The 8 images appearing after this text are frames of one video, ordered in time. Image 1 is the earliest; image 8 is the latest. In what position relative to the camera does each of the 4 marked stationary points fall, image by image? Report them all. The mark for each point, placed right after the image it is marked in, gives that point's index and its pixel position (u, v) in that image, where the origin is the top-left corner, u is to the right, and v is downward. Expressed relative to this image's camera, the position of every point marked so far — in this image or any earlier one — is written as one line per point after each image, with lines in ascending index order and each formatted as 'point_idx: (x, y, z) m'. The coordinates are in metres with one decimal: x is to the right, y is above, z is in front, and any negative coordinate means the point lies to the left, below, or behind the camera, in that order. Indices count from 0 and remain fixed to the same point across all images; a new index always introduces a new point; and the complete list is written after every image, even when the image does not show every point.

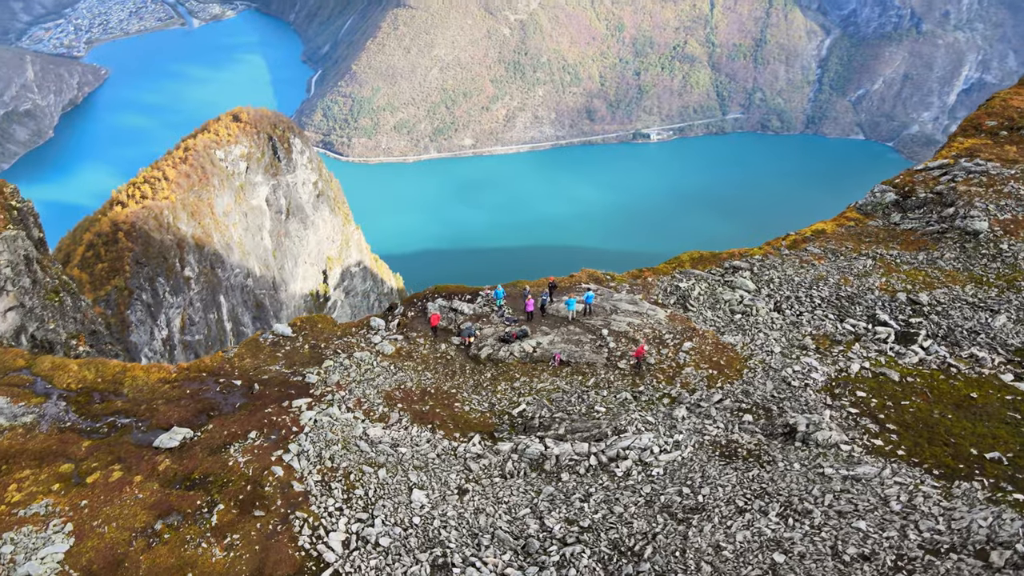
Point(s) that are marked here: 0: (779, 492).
0: (+4.2, -3.2, +11.9) m
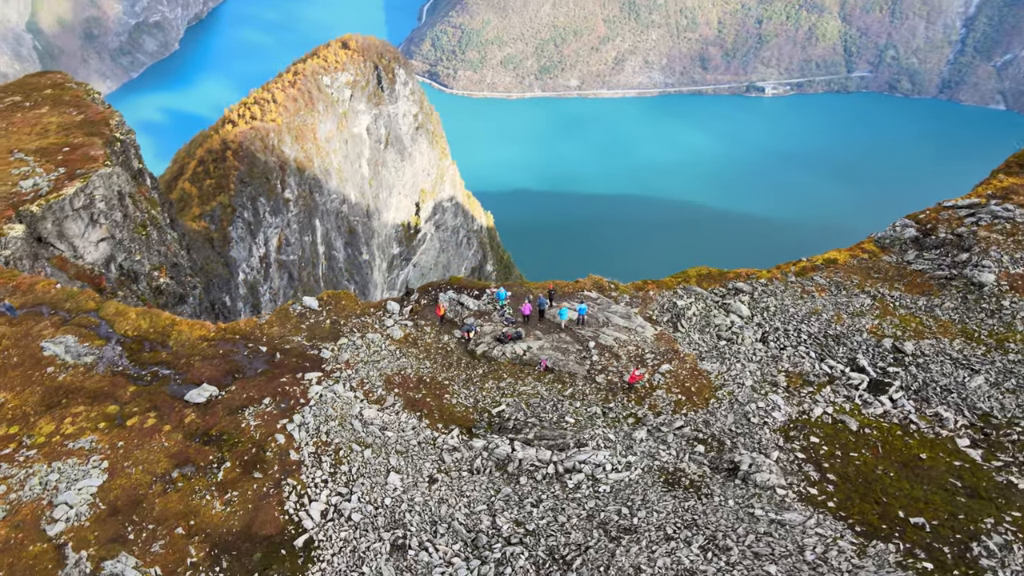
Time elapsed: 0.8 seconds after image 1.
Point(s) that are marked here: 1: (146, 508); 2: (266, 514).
0: (+3.3, -4.1, +12.8) m
1: (-7.5, -4.4, +15.1) m
2: (-4.8, -4.5, +14.7) m
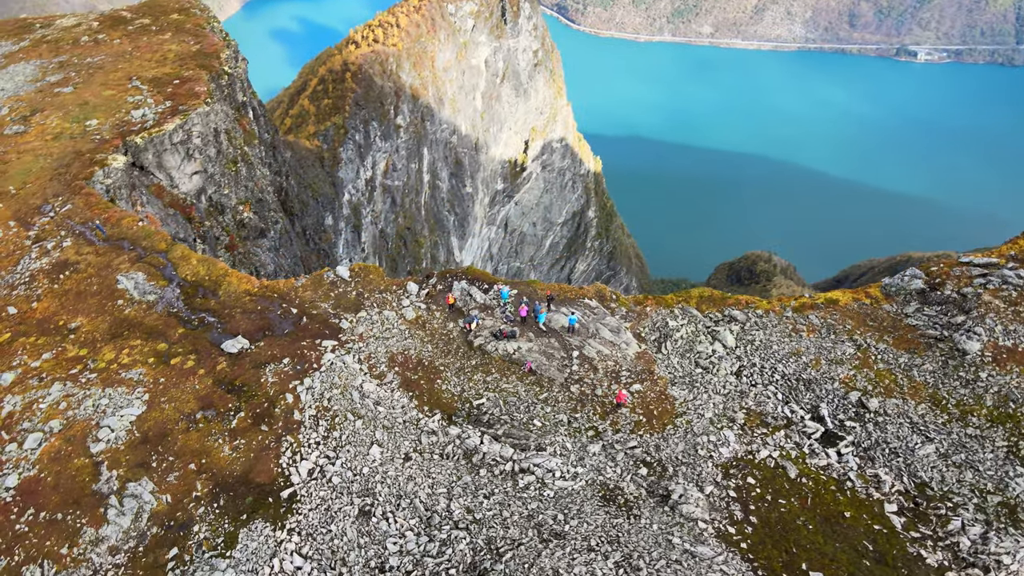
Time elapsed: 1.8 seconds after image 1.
0: (+2.1, -4.8, +14.1) m
1: (-8.2, -3.6, +17.8) m
2: (-5.7, -4.0, +17.0) m
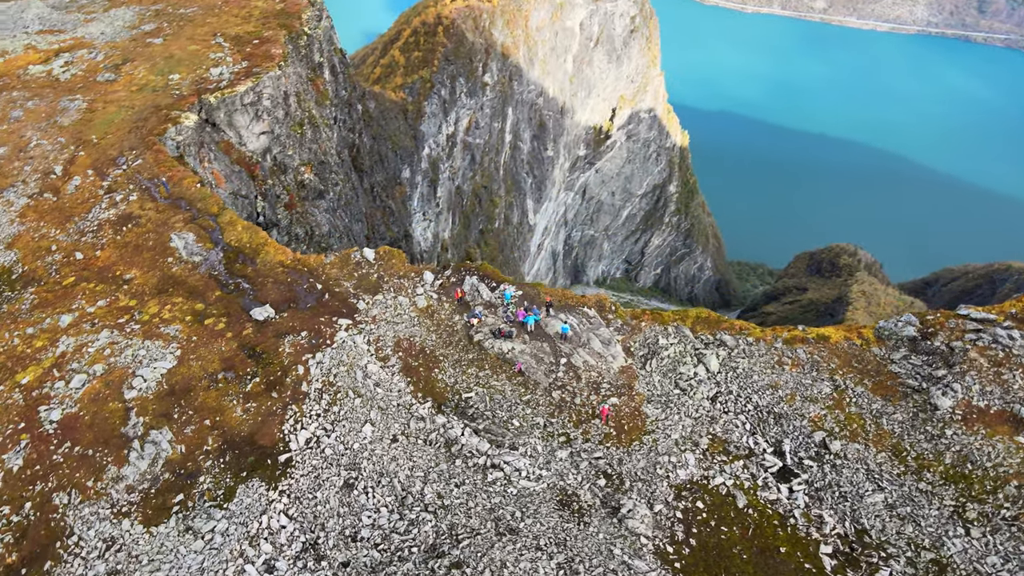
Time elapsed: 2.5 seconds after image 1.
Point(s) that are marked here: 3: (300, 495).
0: (+1.2, -5.3, +15.3) m
1: (-8.6, -2.9, +19.9) m
2: (-6.2, -3.6, +18.9) m
3: (-4.9, -4.8, +17.3) m
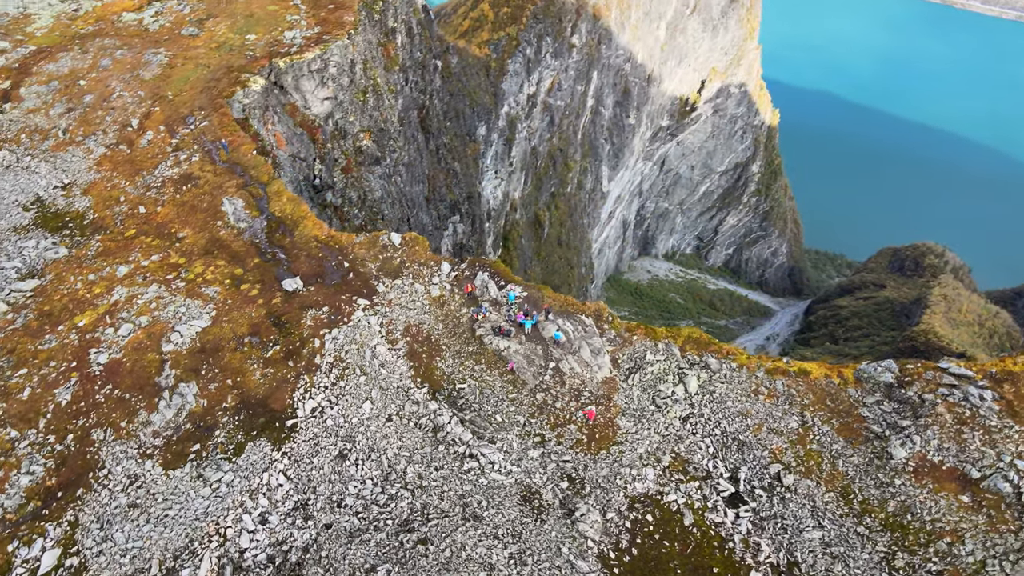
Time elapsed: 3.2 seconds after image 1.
0: (+0.2, -5.7, +16.9) m
1: (-8.7, -2.0, +22.2) m
2: (-6.5, -3.0, +21.0) m
3: (-5.6, -4.4, +19.5) m
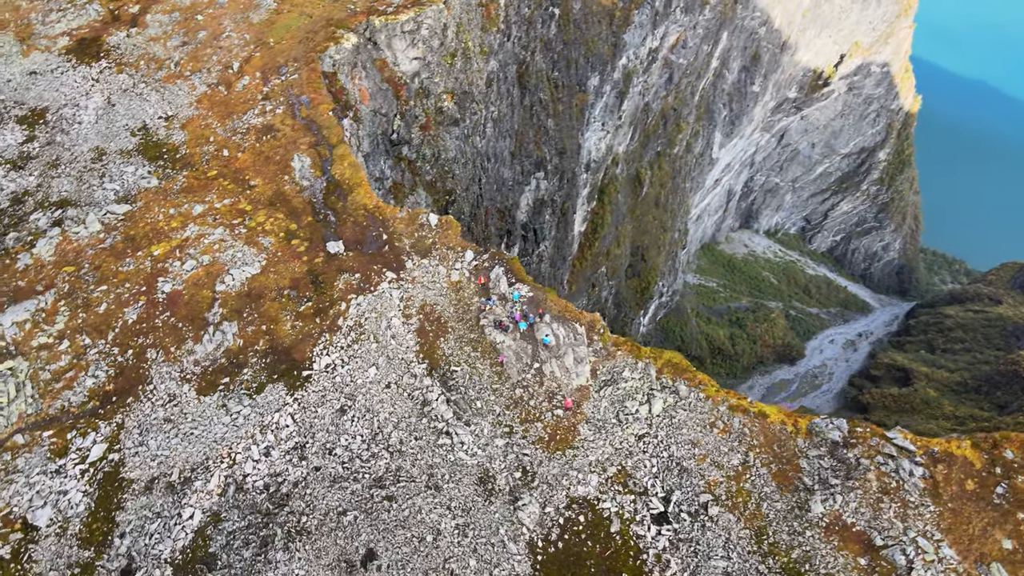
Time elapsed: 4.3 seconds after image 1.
0: (-1.1, -6.0, +19.7) m
1: (-8.7, -0.5, +25.6) m
2: (-6.8, -1.9, +24.3) m
3: (-6.3, -3.6, +22.8) m
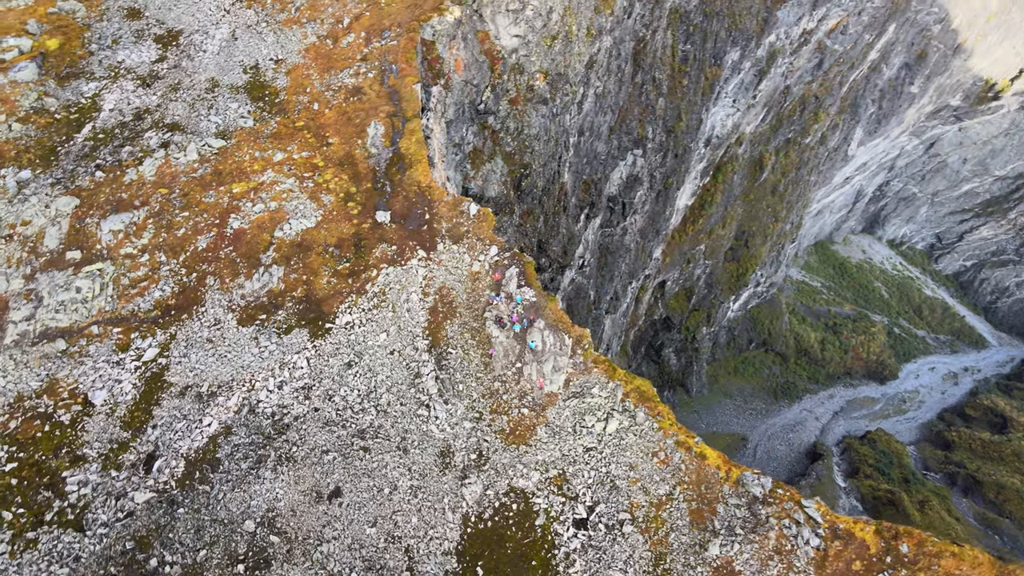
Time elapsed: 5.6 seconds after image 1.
0: (-2.8, -6.0, +23.4) m
1: (-8.1, +1.3, +29.6) m
2: (-6.8, -0.6, +28.3) m
3: (-6.9, -2.4, +26.8) m
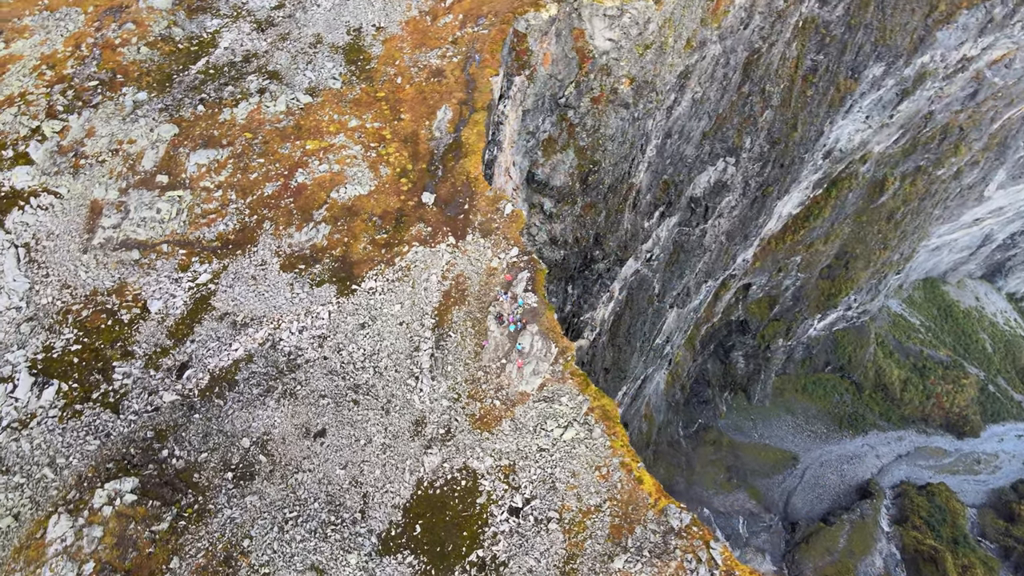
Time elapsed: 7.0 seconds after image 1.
0: (-4.3, -5.6, +27.2) m
1: (-7.1, +3.1, +33.4) m
2: (-6.4, +0.9, +32.1) m
3: (-7.0, -0.9, +30.8) m
